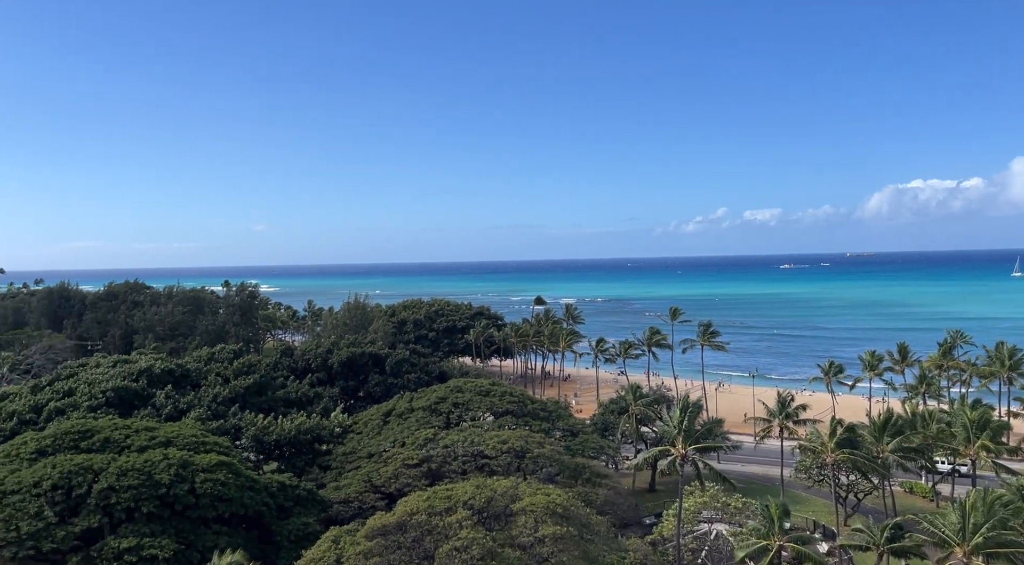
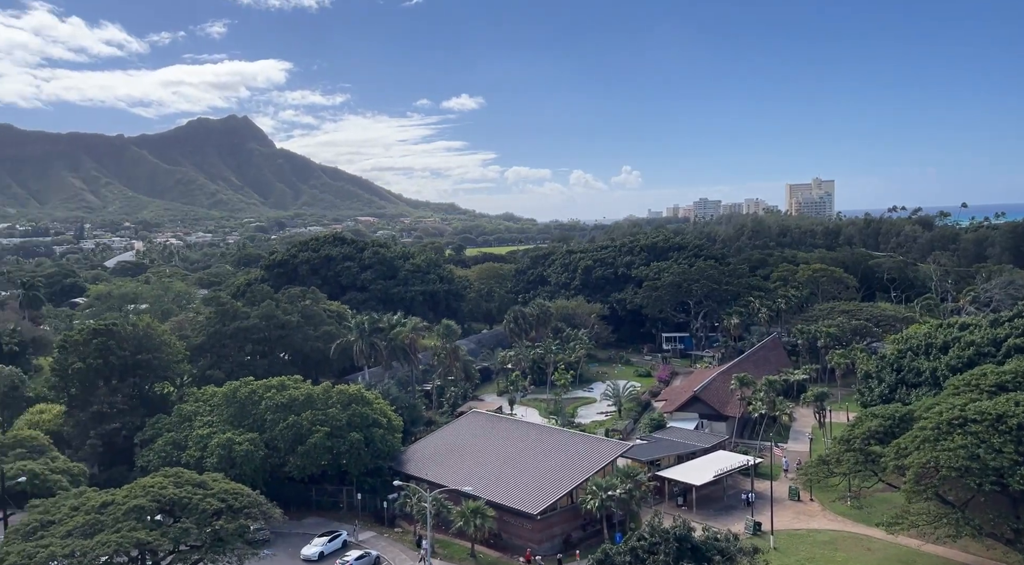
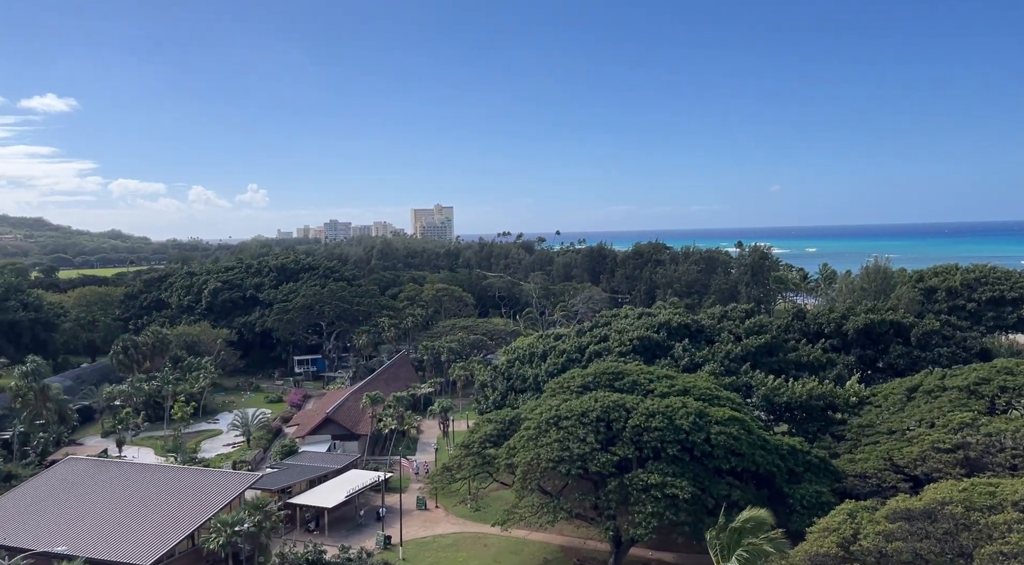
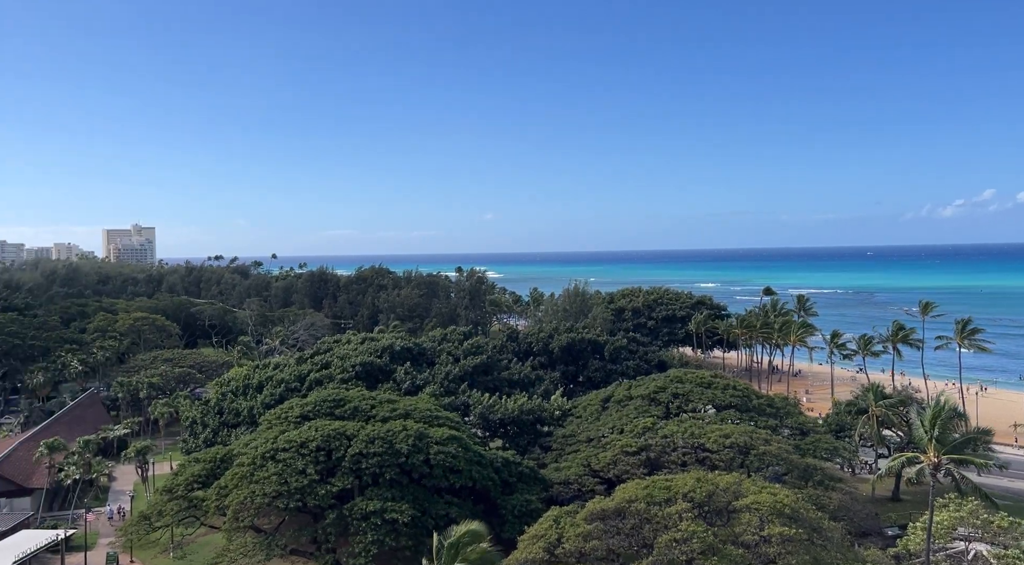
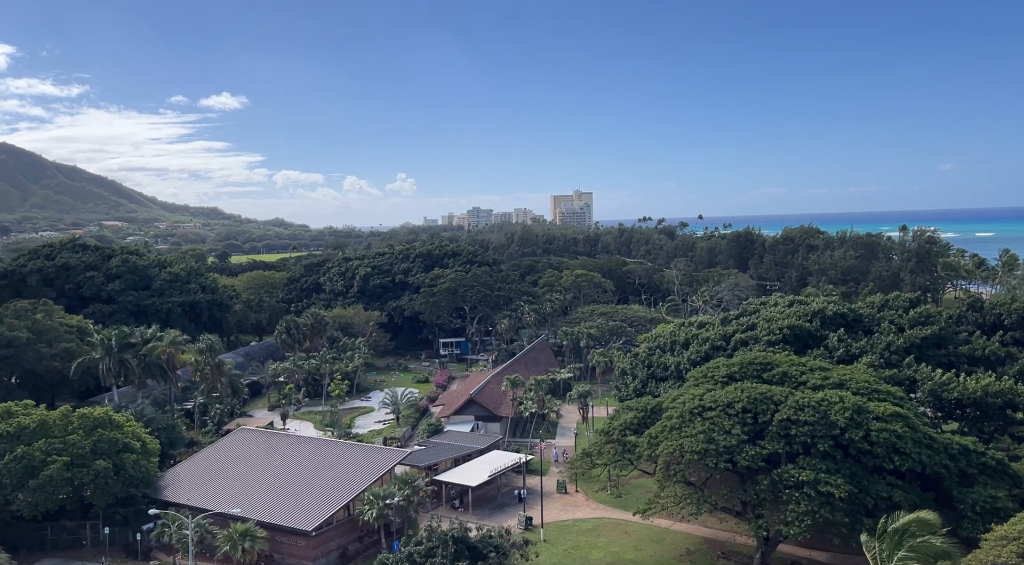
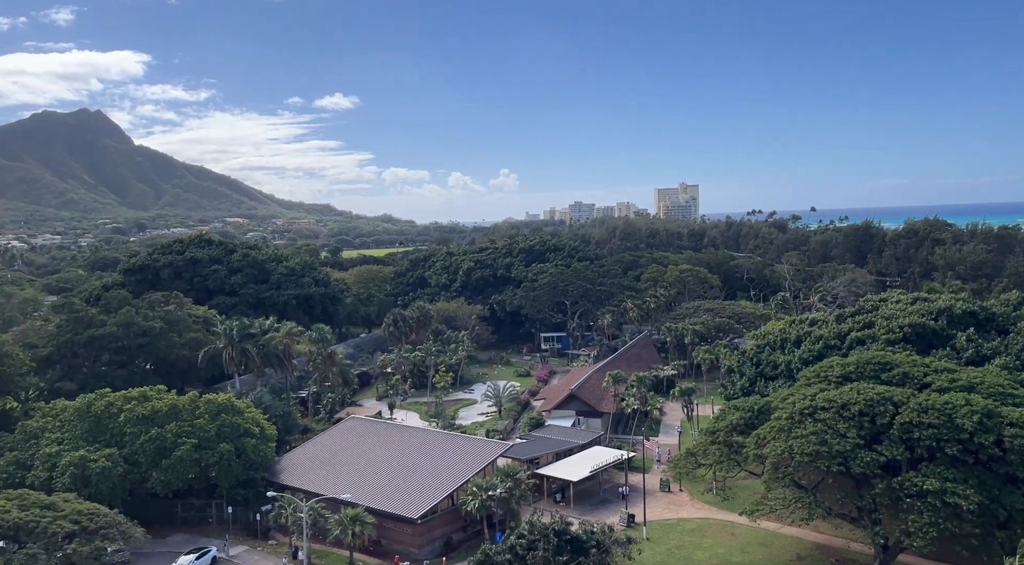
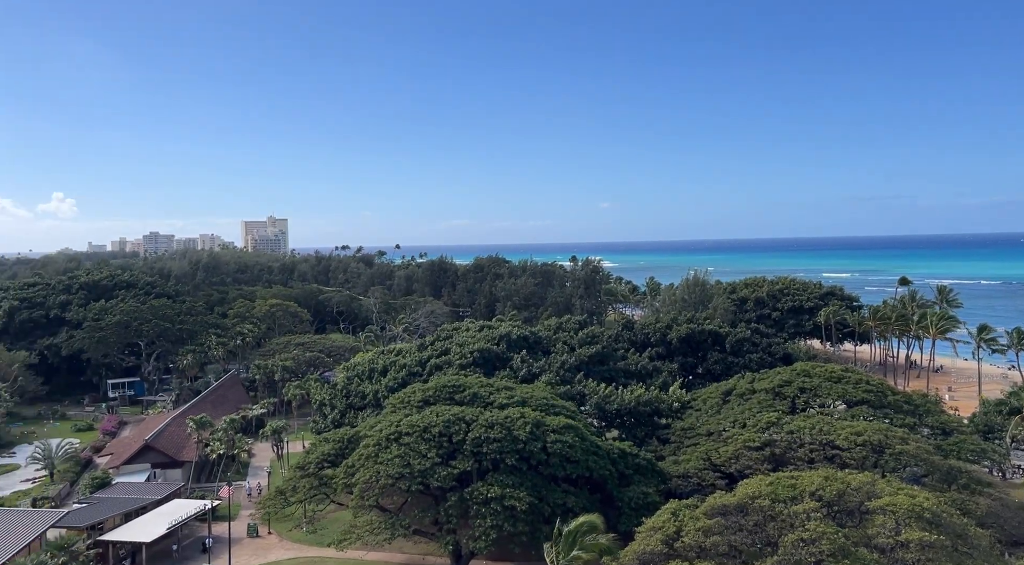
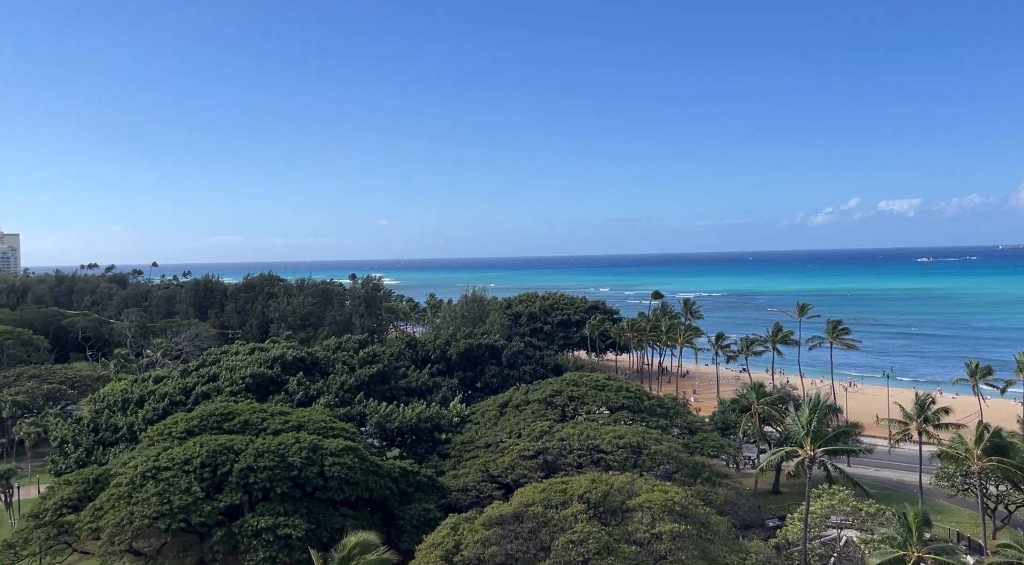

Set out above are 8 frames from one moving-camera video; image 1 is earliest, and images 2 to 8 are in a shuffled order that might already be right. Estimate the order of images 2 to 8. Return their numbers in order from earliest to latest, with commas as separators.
8, 4, 7, 3, 5, 6, 2
